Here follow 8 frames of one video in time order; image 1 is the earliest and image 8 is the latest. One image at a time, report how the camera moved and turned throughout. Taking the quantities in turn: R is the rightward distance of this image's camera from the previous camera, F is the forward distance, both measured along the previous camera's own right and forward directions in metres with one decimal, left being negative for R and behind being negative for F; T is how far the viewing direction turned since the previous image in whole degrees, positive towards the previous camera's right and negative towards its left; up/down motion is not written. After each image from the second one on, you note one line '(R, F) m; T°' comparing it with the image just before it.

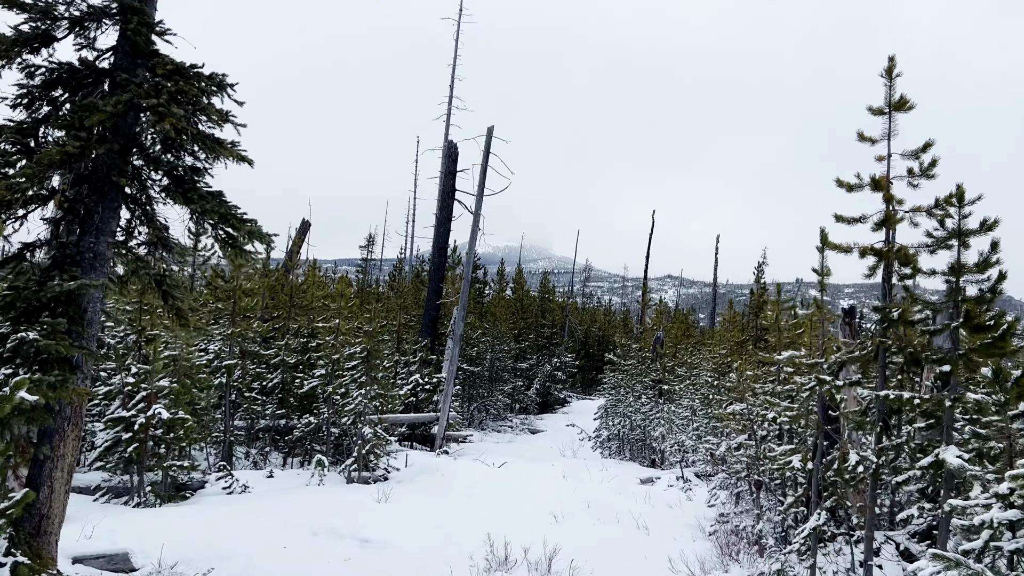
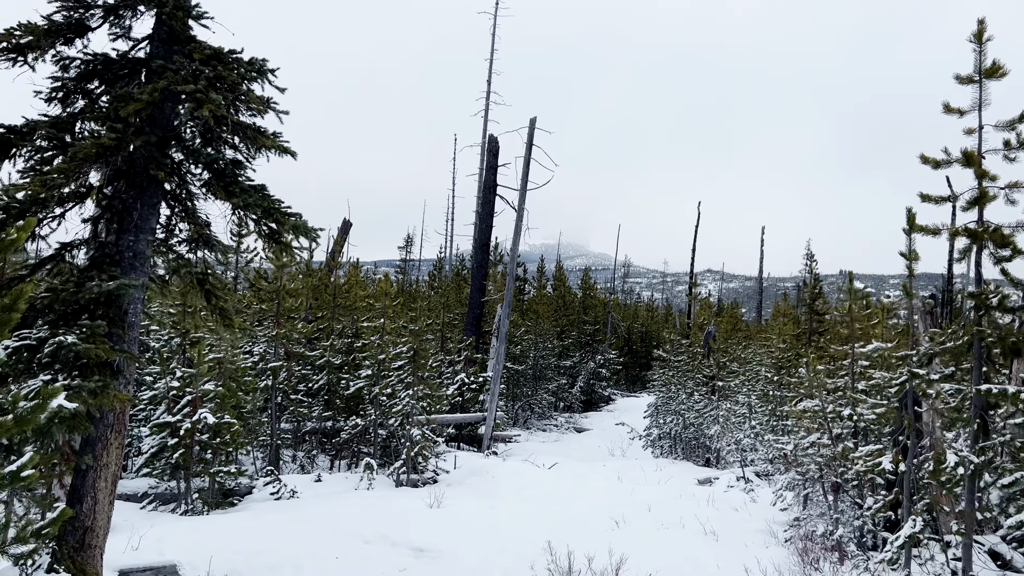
(-0.3, +0.5) m; -4°
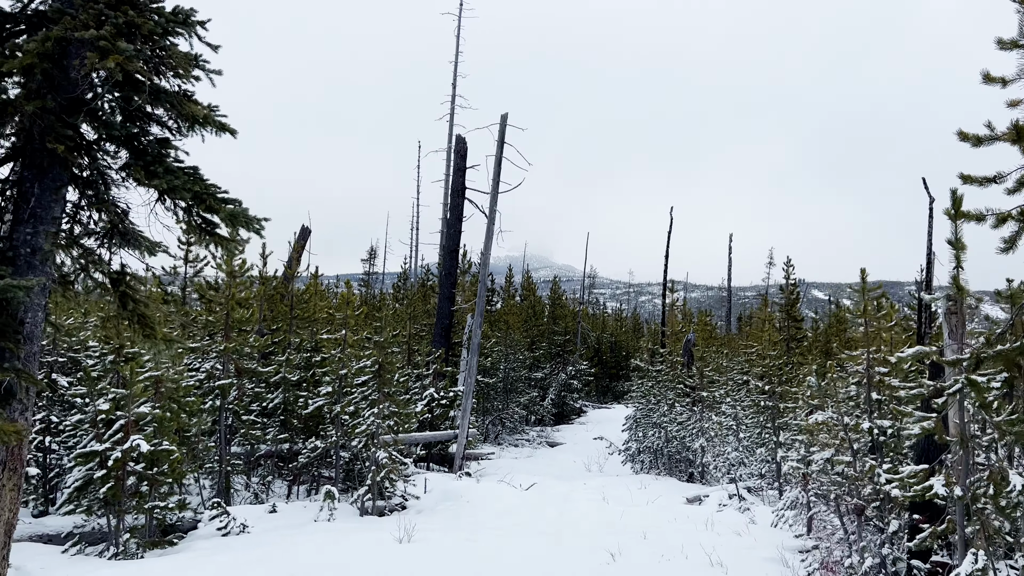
(-0.2, +0.8) m; +4°
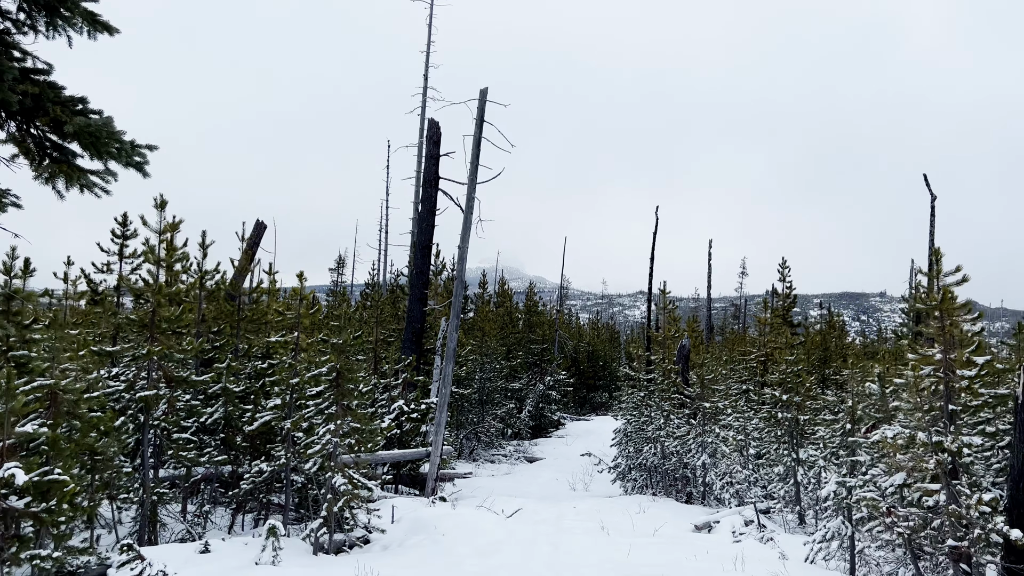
(-0.2, +1.4) m; +3°
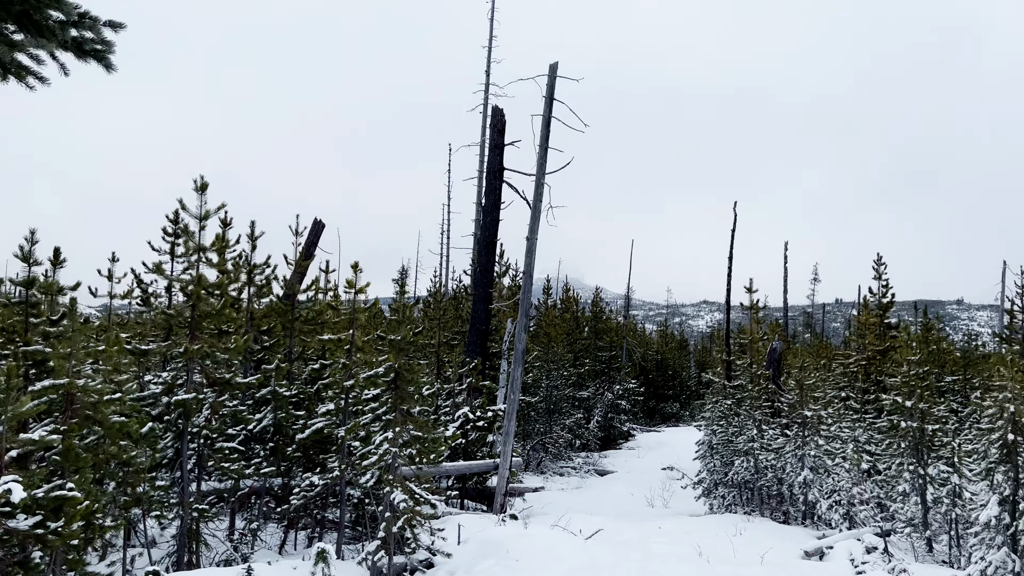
(-0.3, +1.0) m; -7°
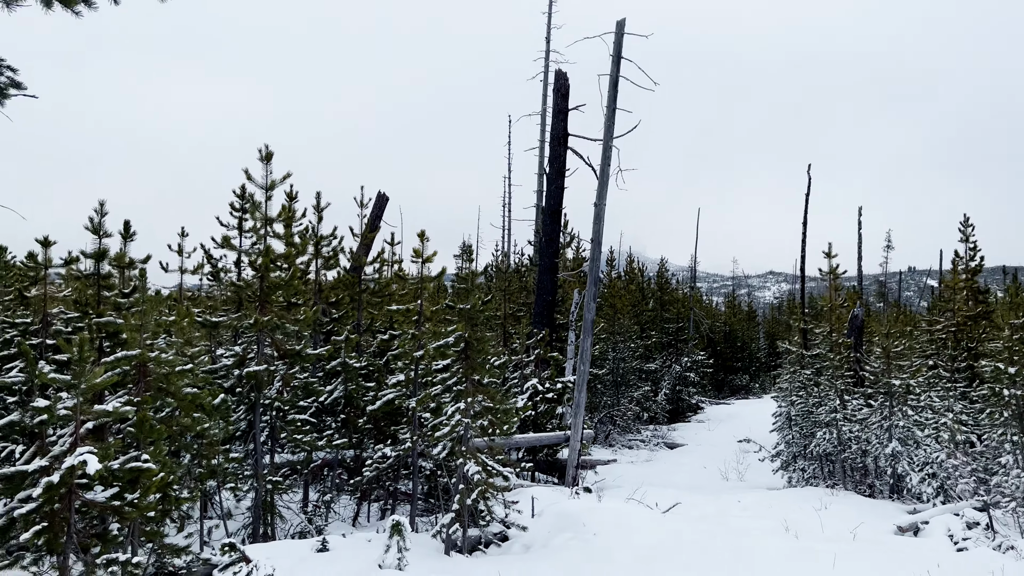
(-0.2, +0.4) m; -7°
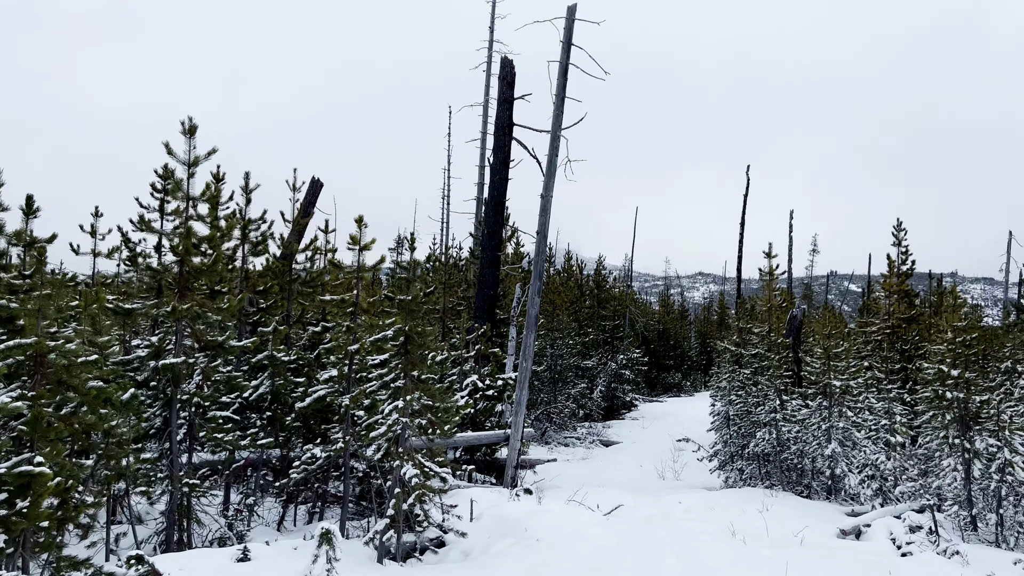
(-0.1, +0.5) m; +7°
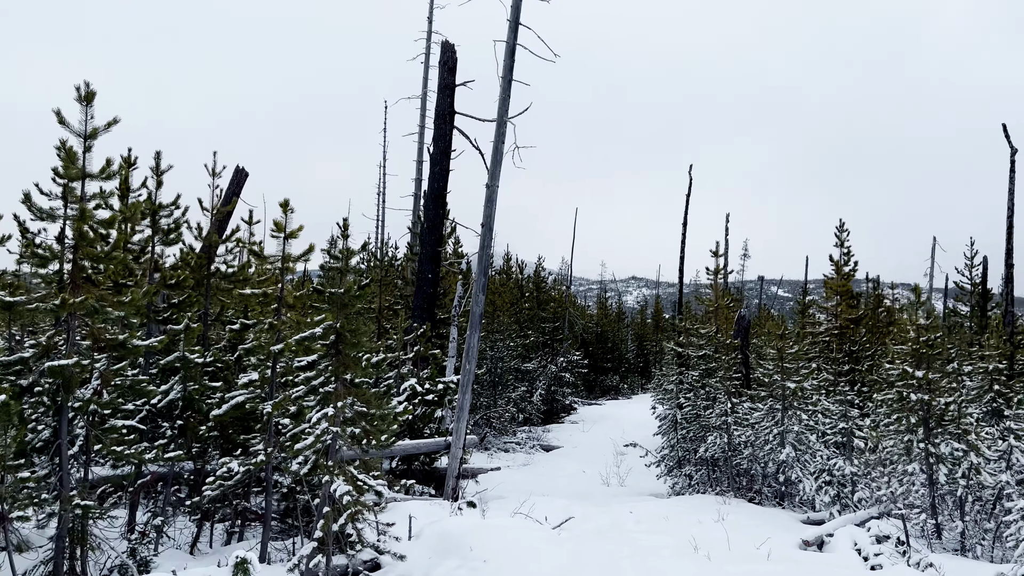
(-0.1, +0.7) m; +7°
